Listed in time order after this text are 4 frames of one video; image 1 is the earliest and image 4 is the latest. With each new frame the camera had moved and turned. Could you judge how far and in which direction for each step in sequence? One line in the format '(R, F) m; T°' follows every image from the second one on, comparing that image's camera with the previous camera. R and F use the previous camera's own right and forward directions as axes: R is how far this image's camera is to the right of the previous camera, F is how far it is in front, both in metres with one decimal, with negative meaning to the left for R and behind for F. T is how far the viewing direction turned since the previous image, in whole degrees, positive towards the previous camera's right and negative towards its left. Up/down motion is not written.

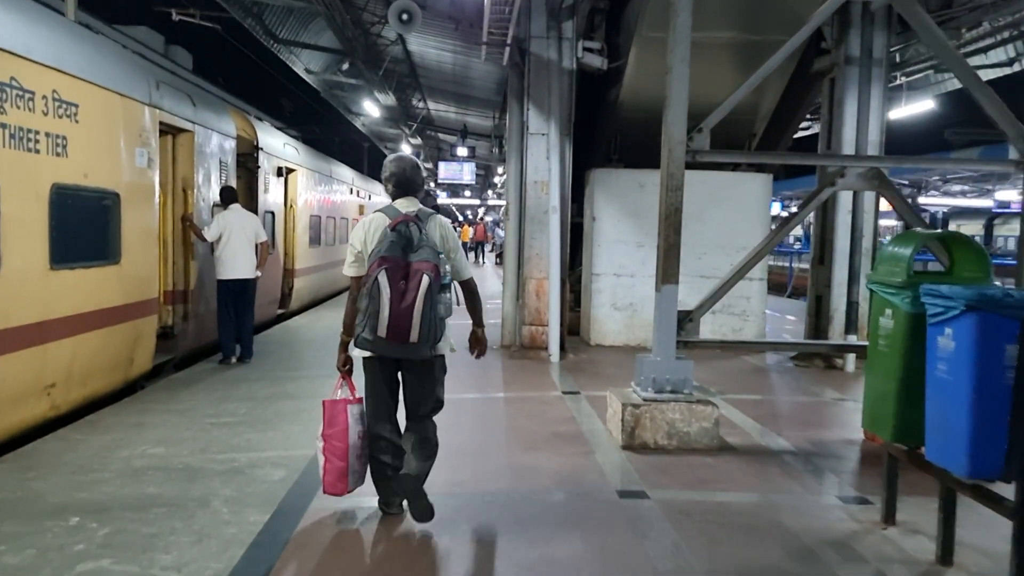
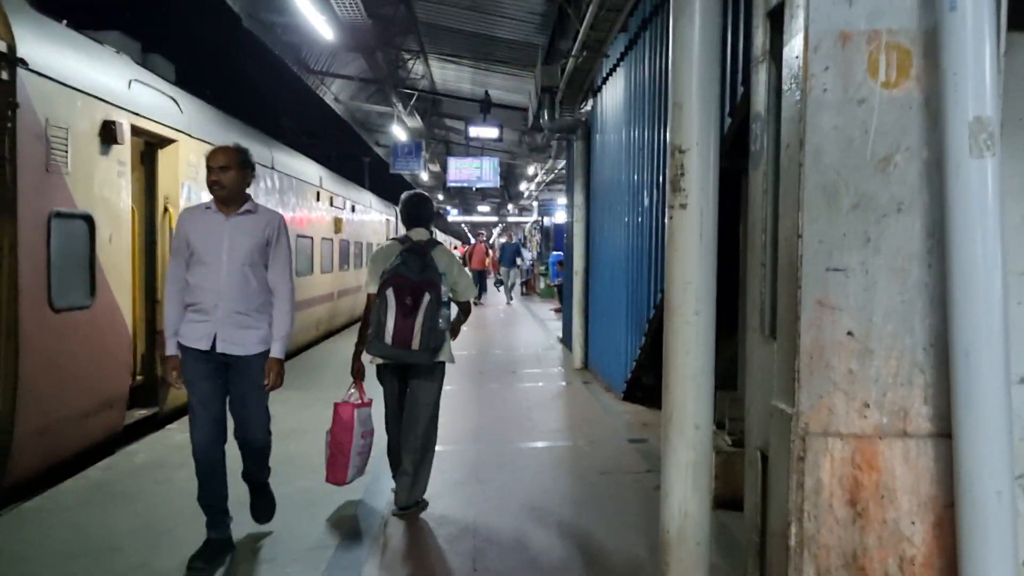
(-0.5, +6.4) m; -1°
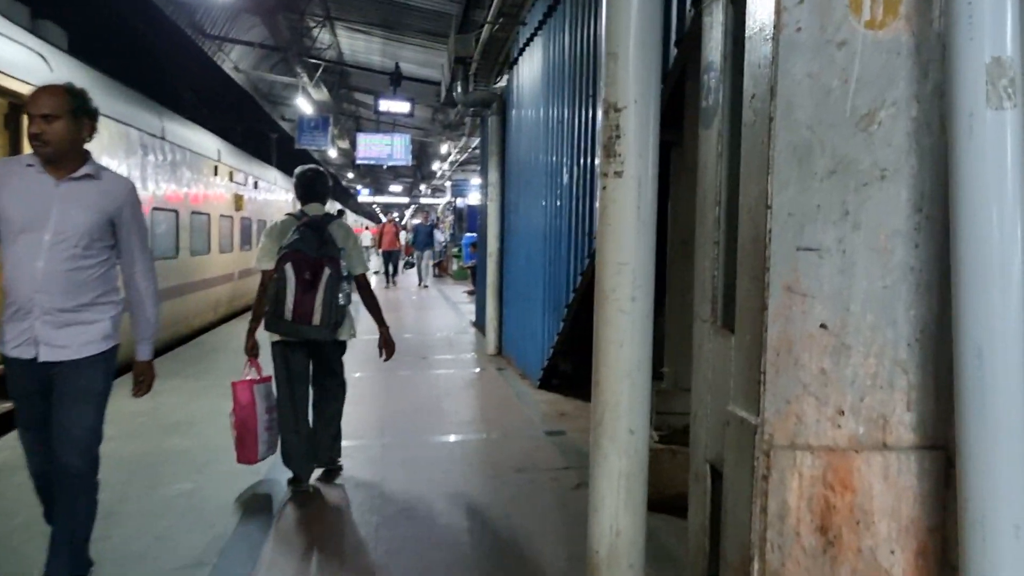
(0.0, +0.4) m; +6°
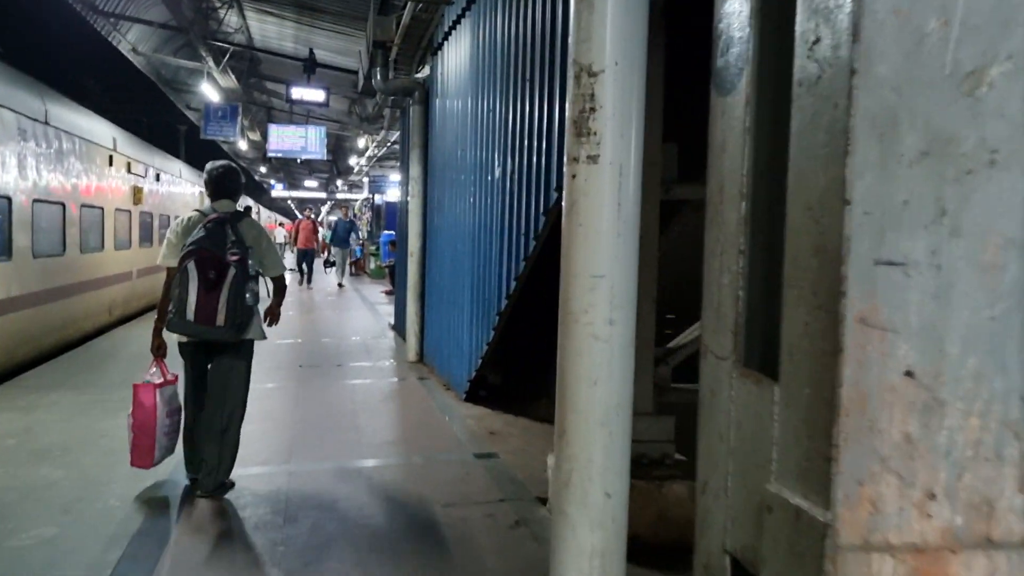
(0.0, +0.6) m; +5°
